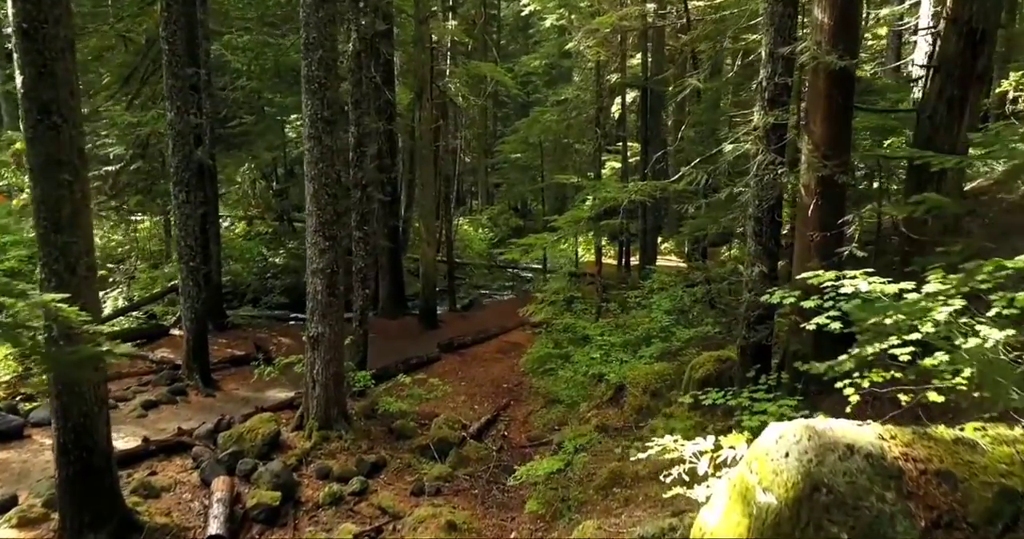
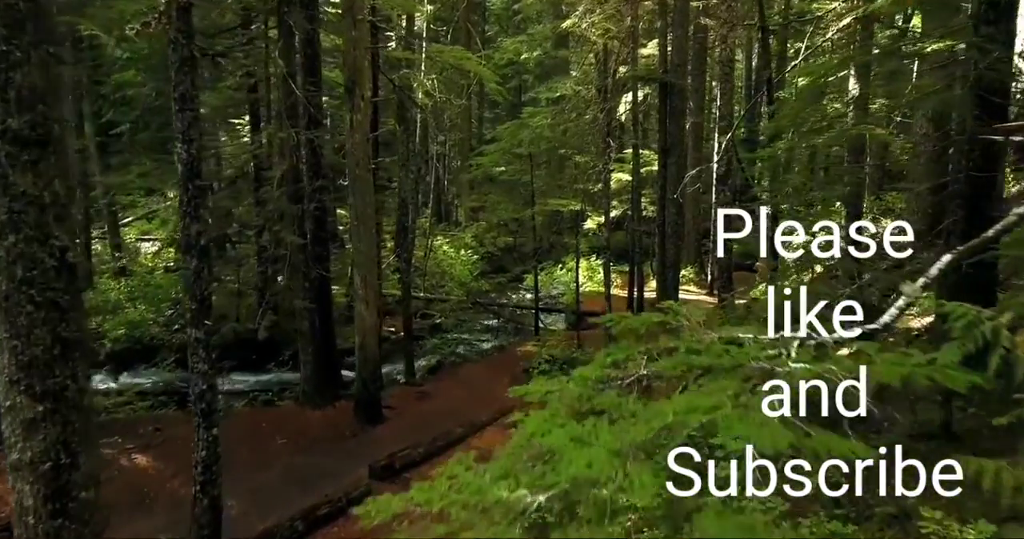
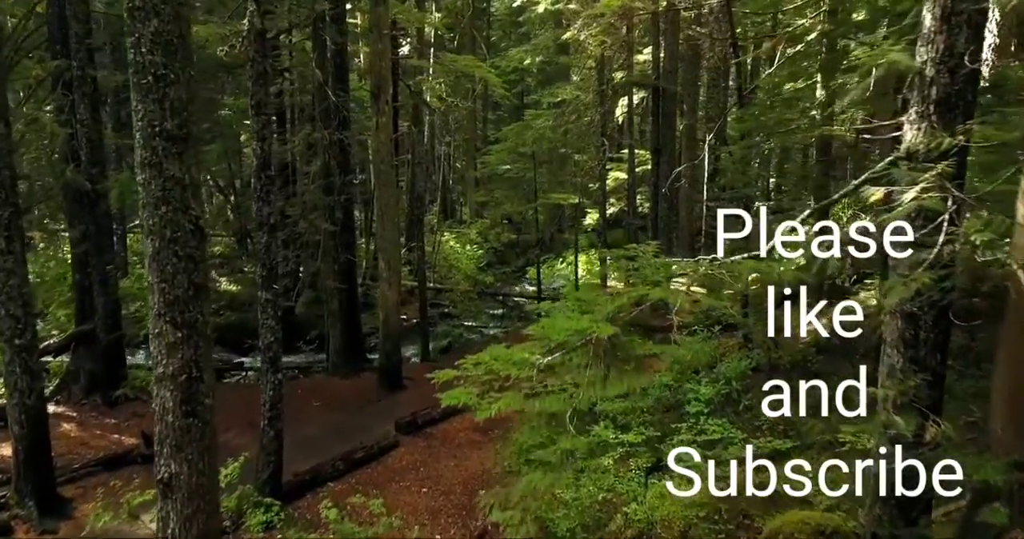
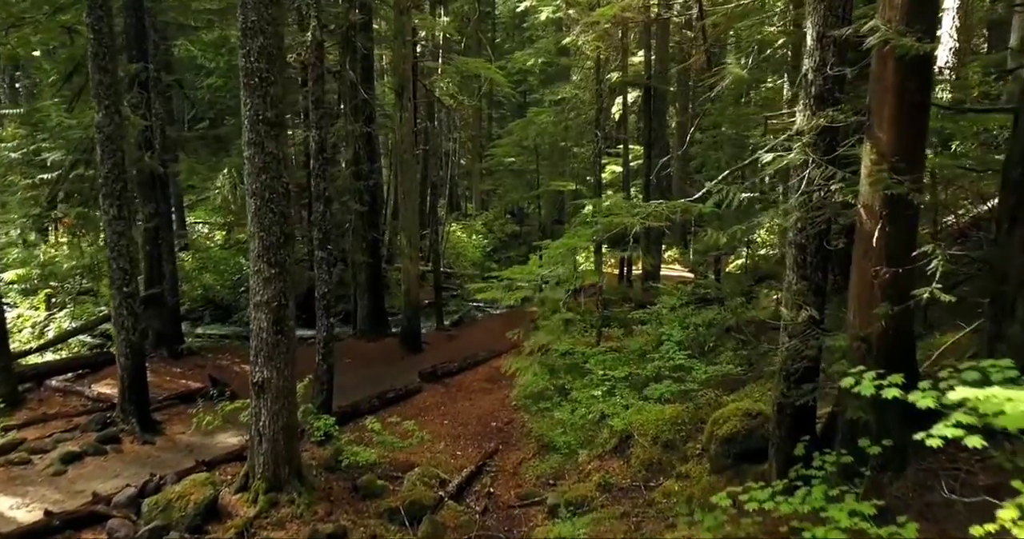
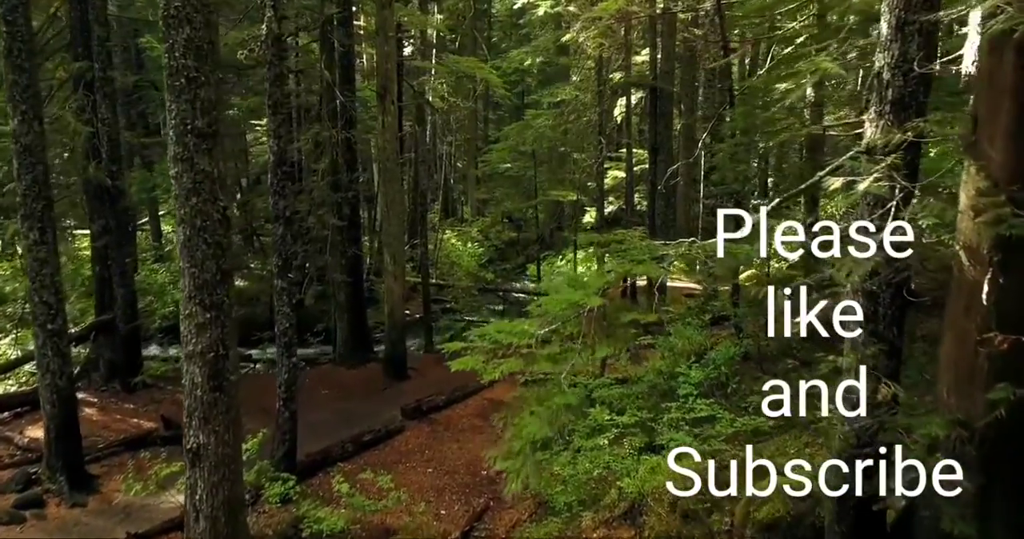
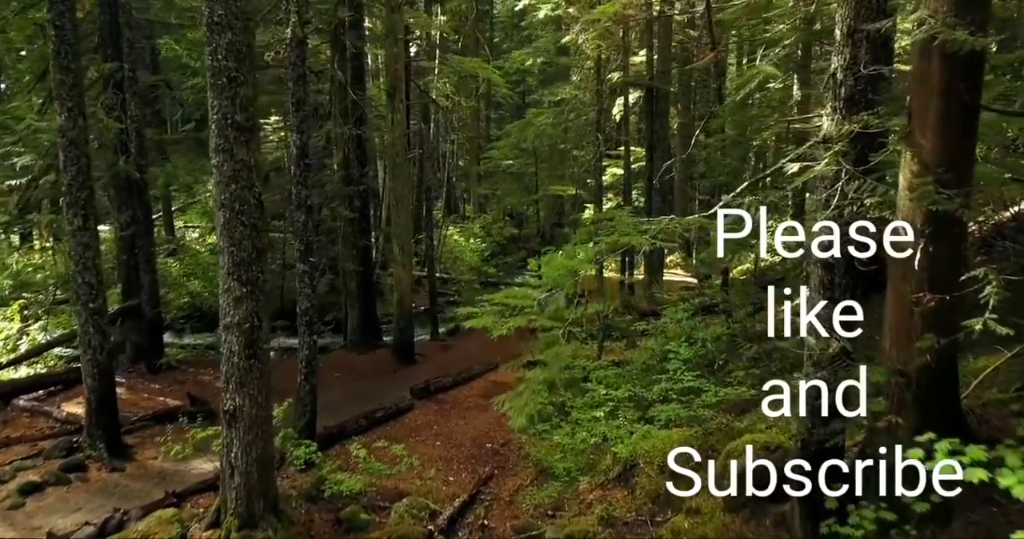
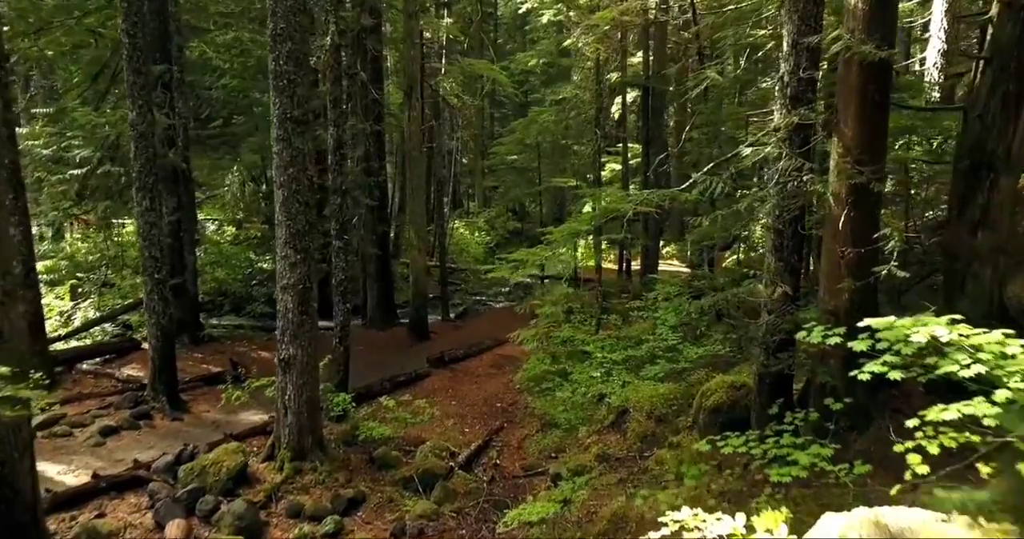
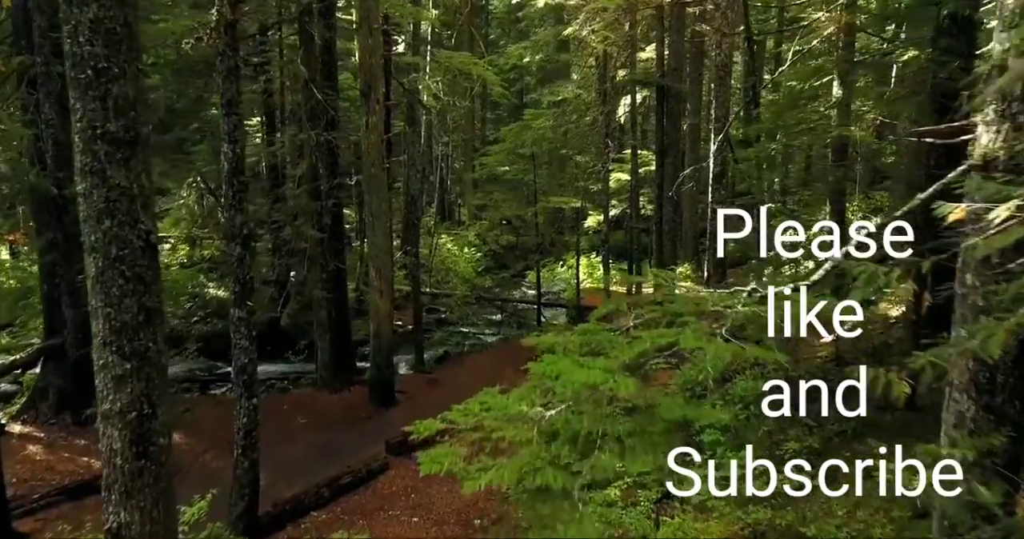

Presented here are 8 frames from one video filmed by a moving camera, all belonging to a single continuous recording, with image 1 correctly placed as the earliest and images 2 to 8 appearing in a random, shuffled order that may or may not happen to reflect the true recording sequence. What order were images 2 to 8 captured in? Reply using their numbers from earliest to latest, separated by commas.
7, 4, 6, 5, 3, 8, 2
